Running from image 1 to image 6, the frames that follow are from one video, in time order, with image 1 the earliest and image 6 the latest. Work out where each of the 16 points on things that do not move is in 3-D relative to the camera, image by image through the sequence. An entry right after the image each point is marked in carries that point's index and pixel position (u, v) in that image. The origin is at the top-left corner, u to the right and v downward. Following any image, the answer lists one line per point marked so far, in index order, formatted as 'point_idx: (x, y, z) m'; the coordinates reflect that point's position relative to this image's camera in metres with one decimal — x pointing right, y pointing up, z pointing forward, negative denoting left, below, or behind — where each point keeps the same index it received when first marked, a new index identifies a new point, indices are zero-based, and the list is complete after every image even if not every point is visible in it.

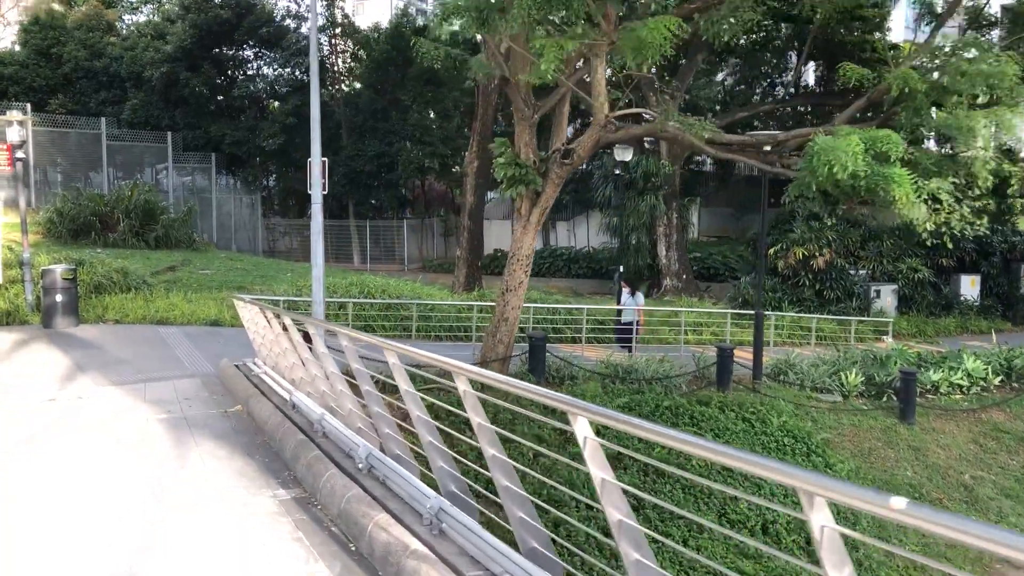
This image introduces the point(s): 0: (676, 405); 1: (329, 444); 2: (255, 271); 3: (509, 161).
0: (+1.7, -1.2, +9.8) m
1: (-1.0, -0.9, +5.3) m
2: (-5.1, +0.3, +19.0) m
3: (0.0, +1.2, +9.0) m
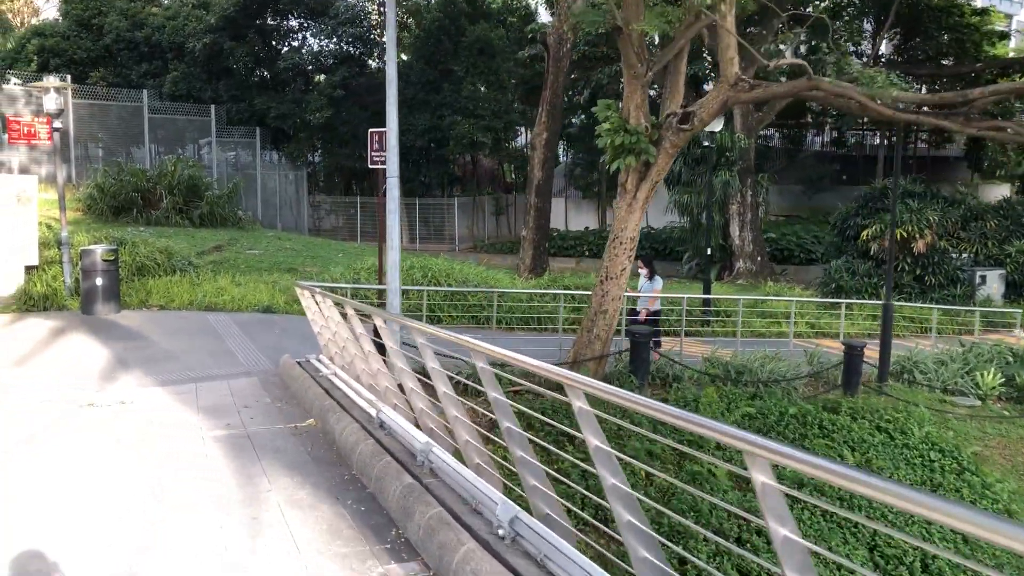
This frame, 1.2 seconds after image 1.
0: (+2.6, -1.1, +8.4) m
1: (-0.3, -0.8, +4.0) m
2: (-3.9, +0.7, +17.8) m
3: (+0.8, +1.3, +7.6) m
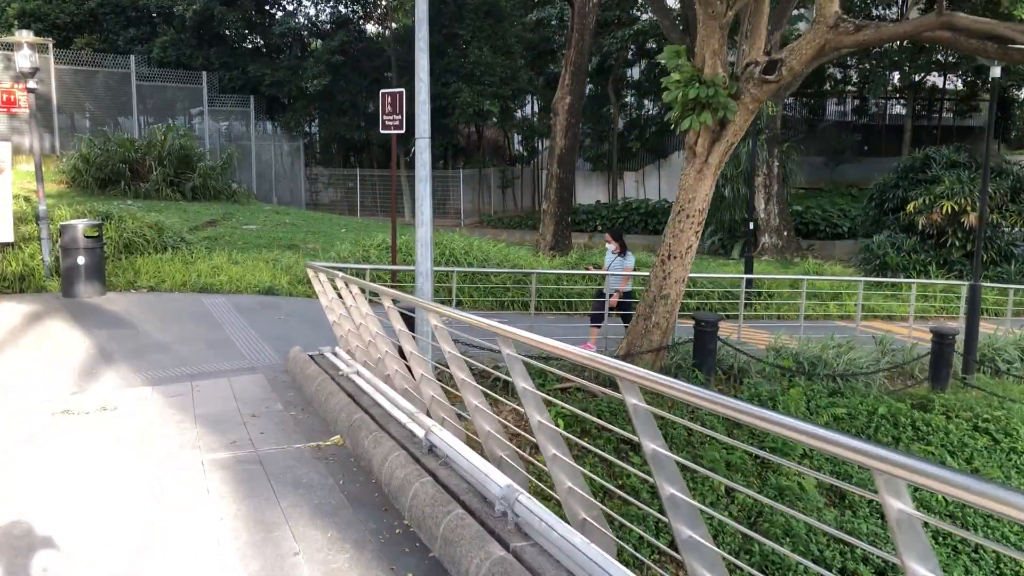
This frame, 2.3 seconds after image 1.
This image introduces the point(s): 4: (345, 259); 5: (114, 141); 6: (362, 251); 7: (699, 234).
0: (+2.9, -0.9, +7.3) m
1: (+0.1, -0.8, +2.9) m
2: (-3.6, +1.1, +16.6) m
3: (+1.2, +1.4, +6.4) m
4: (-2.1, +0.4, +12.0) m
5: (-7.8, +2.9, +18.7) m
6: (-2.0, +0.5, +12.4) m
7: (+1.4, +0.4, +7.1) m
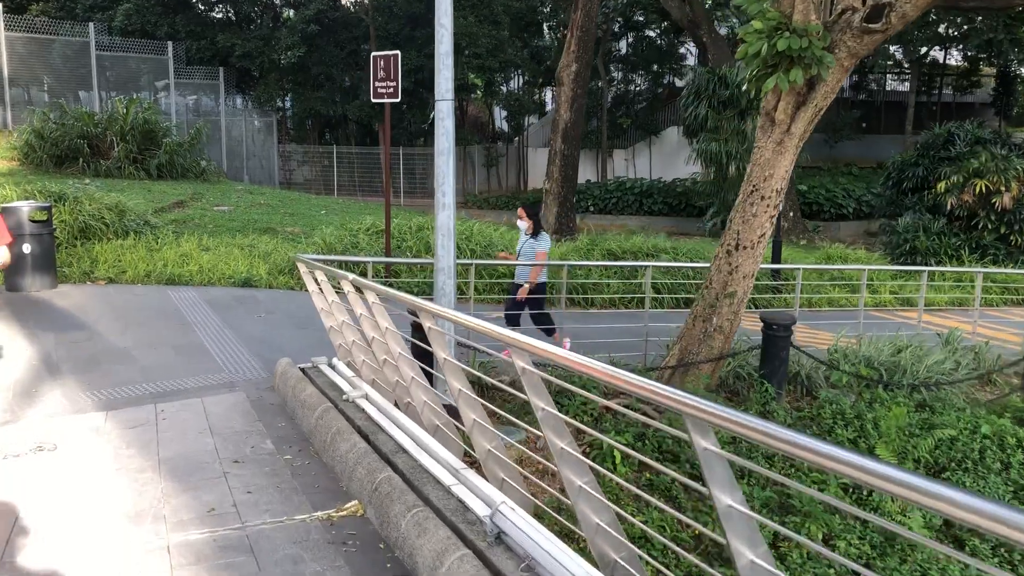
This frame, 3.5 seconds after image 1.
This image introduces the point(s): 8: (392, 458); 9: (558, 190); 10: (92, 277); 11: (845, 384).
0: (+3.1, -0.9, +6.2) m
1: (+0.4, -0.9, +1.6) m
2: (-3.6, +1.3, +15.2) m
3: (+1.4, +1.4, +5.2) m
4: (-2.0, +0.5, +10.6) m
5: (-7.9, +3.1, +17.1) m
6: (-1.9, +0.6, +11.0) m
7: (+1.6, +0.4, +5.9) m
8: (-0.5, -0.7, +3.7) m
9: (+0.6, +1.4, +13.1) m
10: (-4.2, +0.1, +9.6) m
11: (+2.3, -0.7, +6.6) m
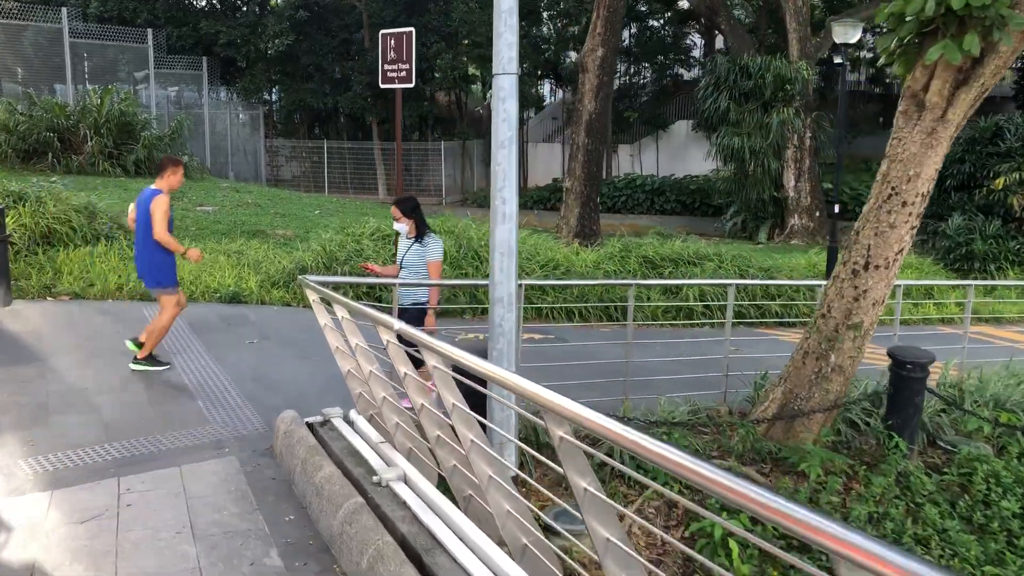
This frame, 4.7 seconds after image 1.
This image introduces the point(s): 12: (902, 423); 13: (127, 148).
0: (+3.5, -1.1, +4.9) m
1: (+0.8, -1.1, +0.3) m
2: (-3.5, +1.2, +13.9) m
3: (+1.8, +1.3, +3.9) m
4: (-1.8, +0.3, +9.3) m
5: (-7.8, +3.0, +15.7) m
6: (-1.6, +0.5, +9.7) m
7: (+1.9, +0.3, +4.6) m
8: (-0.1, -0.8, +2.4) m
9: (+0.9, +1.2, +11.8) m
10: (-4.0, 0.0, +8.2) m
11: (+2.6, -0.8, +5.3) m
12: (+2.0, -0.7, +4.9) m
13: (-6.7, +2.4, +16.4) m
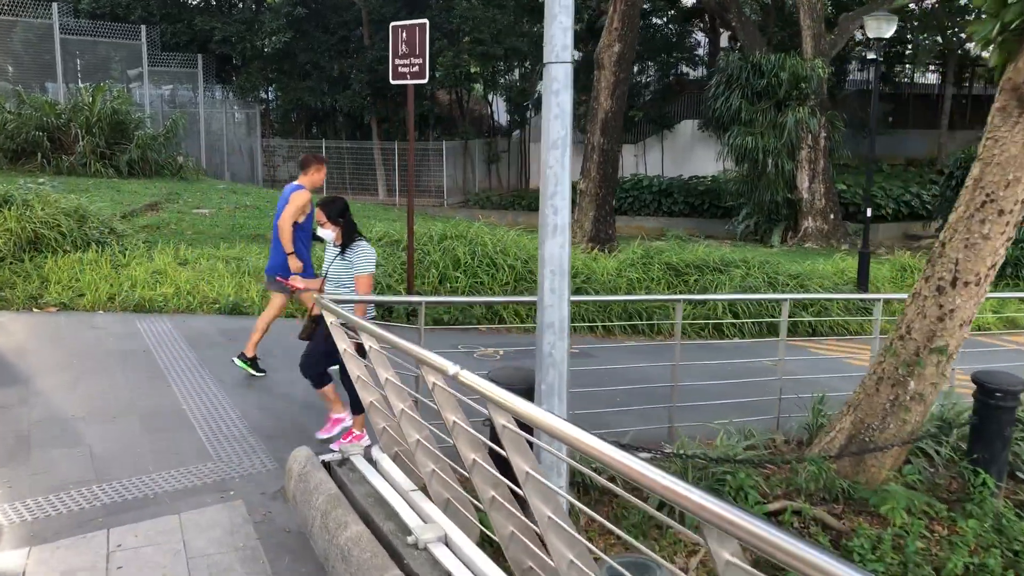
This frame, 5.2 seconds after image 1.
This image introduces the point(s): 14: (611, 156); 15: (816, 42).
0: (+3.6, -1.1, +4.4) m
1: (+1.0, -1.1, -0.2) m
2: (-3.3, +1.1, +13.3) m
3: (+1.9, +1.2, +3.4) m
4: (-1.6, +0.3, +8.8) m
5: (-7.7, +2.9, +15.1) m
6: (-1.5, +0.4, +9.2) m
7: (+2.1, +0.2, +4.1) m
8: (+0.1, -0.9, +1.9) m
9: (+1.0, +1.2, +11.3) m
10: (-3.8, -0.1, +7.6) m
11: (+2.8, -0.9, +4.8) m
12: (+2.2, -0.8, +4.4) m
13: (-6.6, +2.3, +15.8) m
14: (+1.2, +1.6, +11.3) m
15: (+5.5, +4.5, +17.2) m
